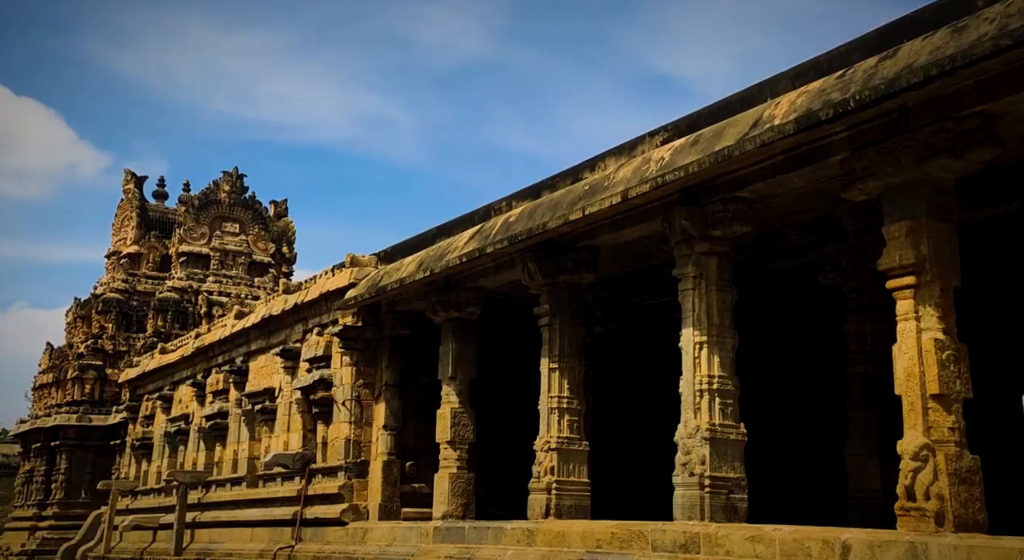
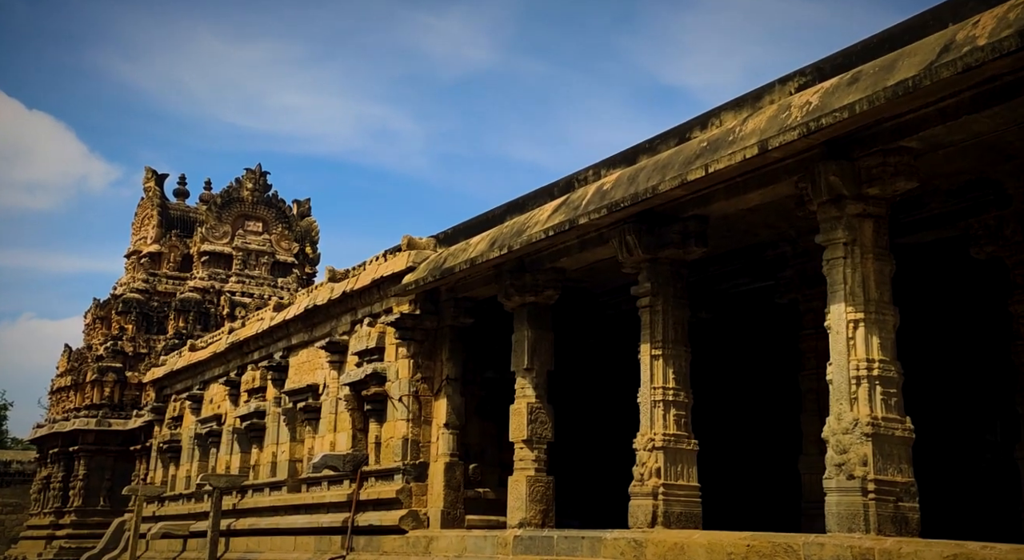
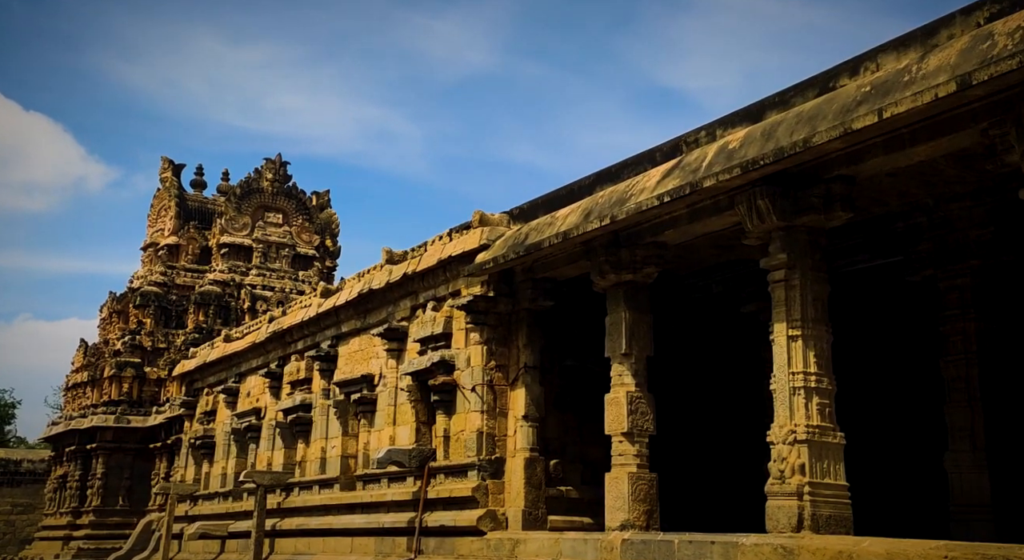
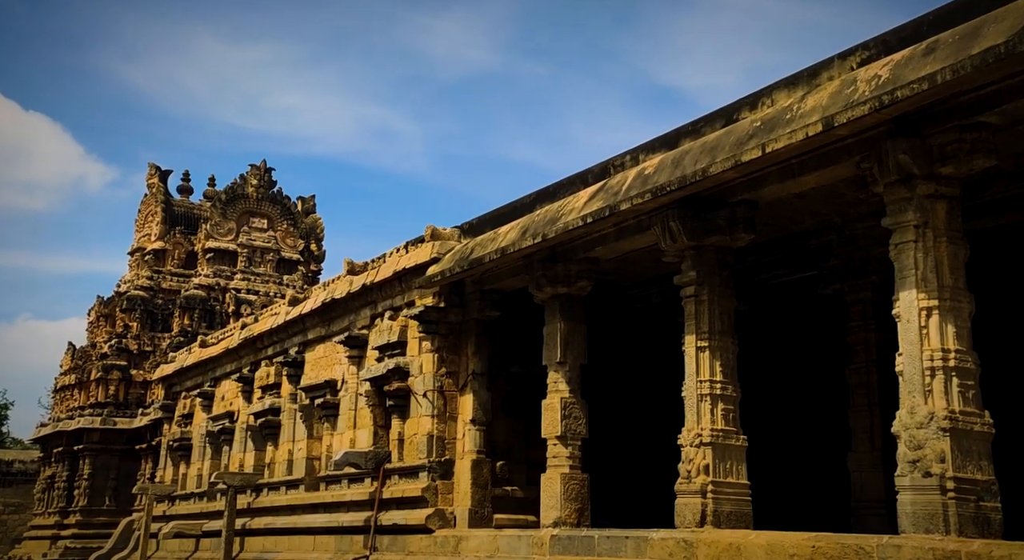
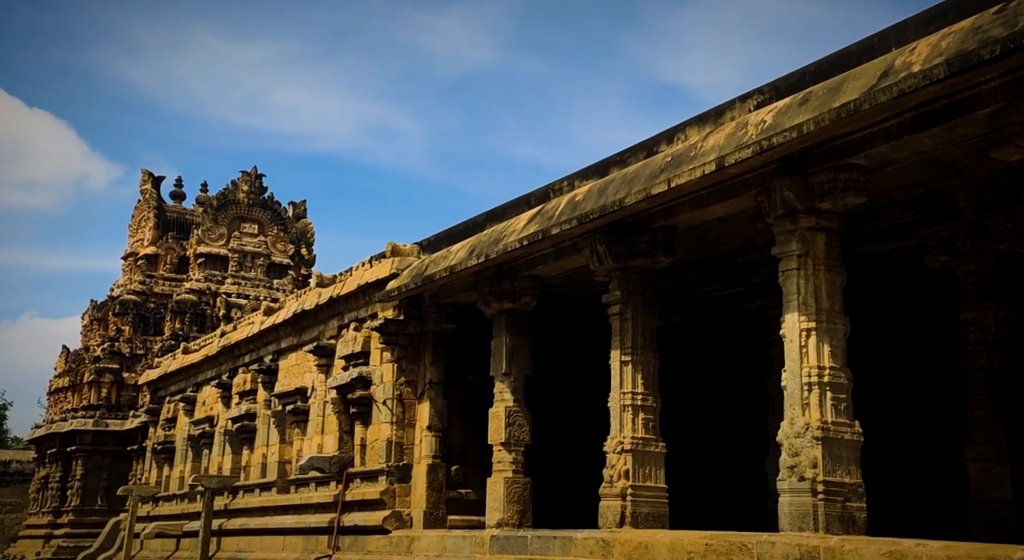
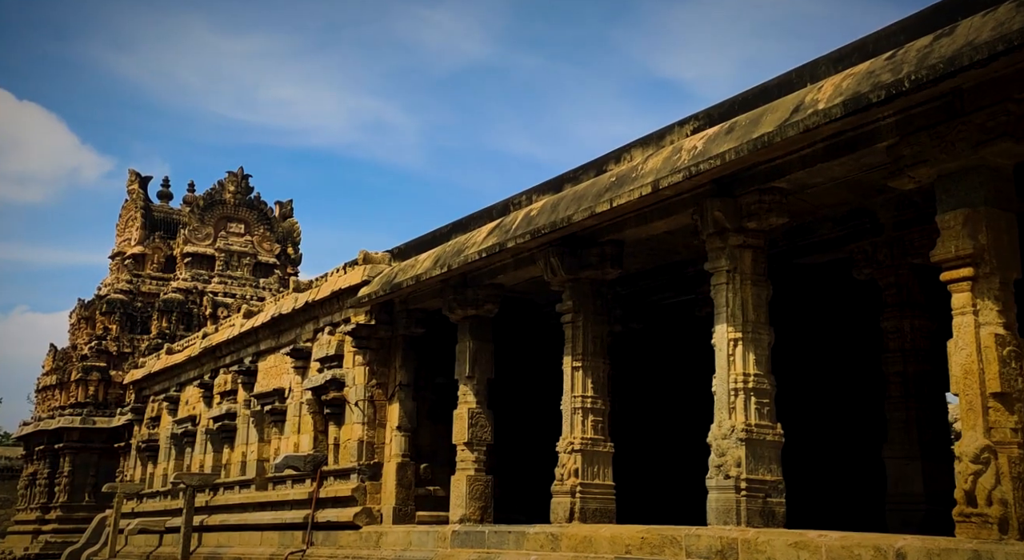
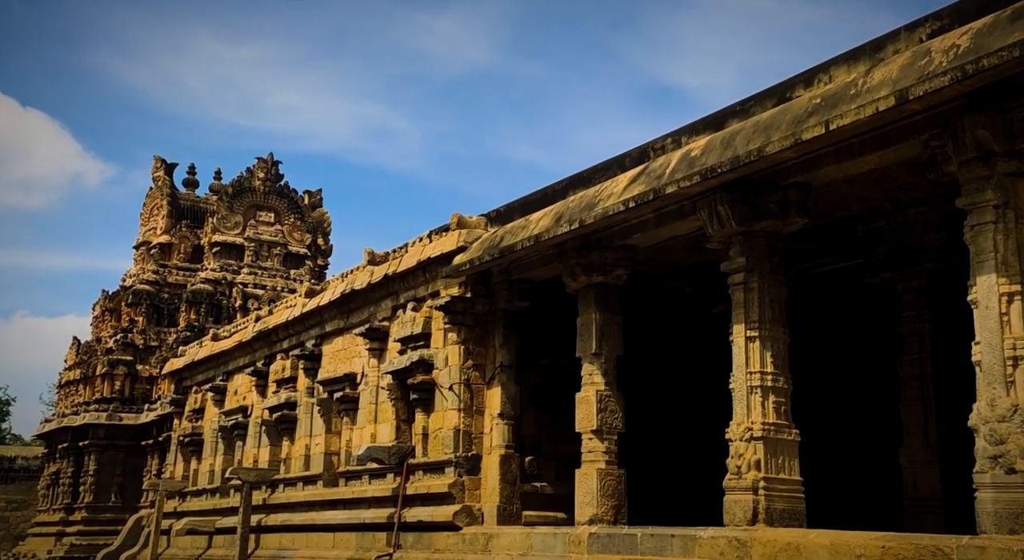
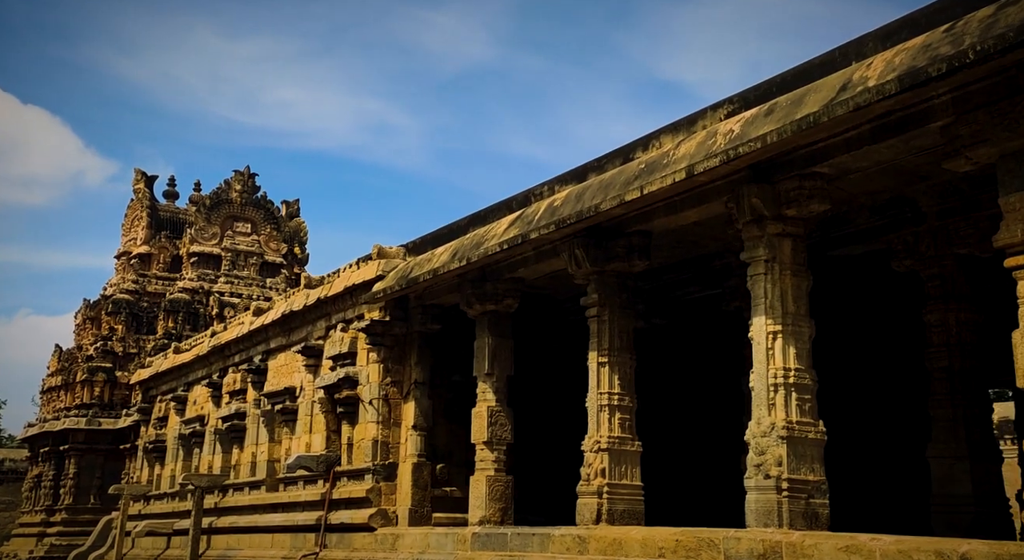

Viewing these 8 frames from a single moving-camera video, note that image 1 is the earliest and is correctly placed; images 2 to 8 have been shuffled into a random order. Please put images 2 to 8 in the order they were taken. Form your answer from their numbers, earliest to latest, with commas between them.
6, 8, 5, 2, 4, 7, 3
